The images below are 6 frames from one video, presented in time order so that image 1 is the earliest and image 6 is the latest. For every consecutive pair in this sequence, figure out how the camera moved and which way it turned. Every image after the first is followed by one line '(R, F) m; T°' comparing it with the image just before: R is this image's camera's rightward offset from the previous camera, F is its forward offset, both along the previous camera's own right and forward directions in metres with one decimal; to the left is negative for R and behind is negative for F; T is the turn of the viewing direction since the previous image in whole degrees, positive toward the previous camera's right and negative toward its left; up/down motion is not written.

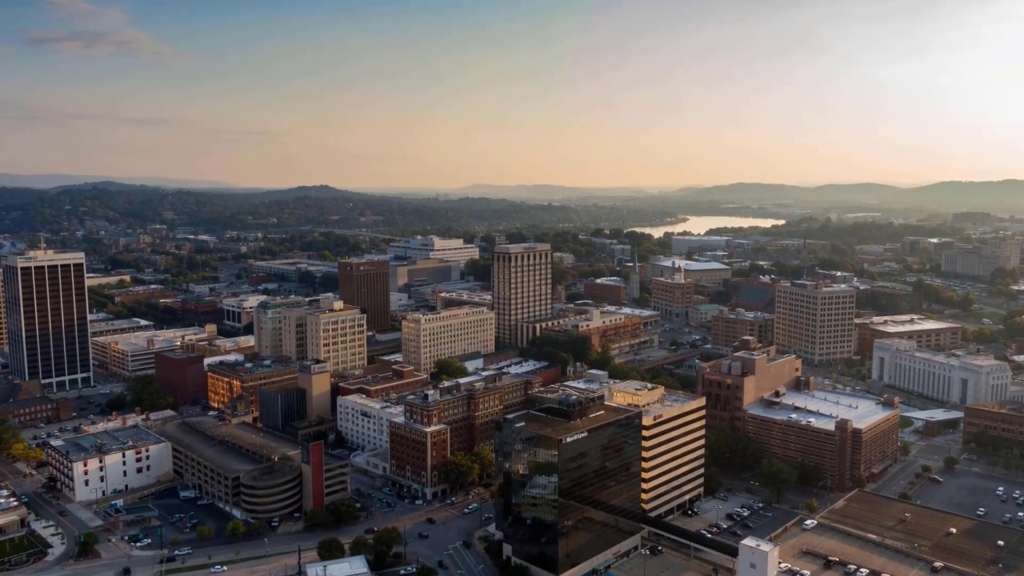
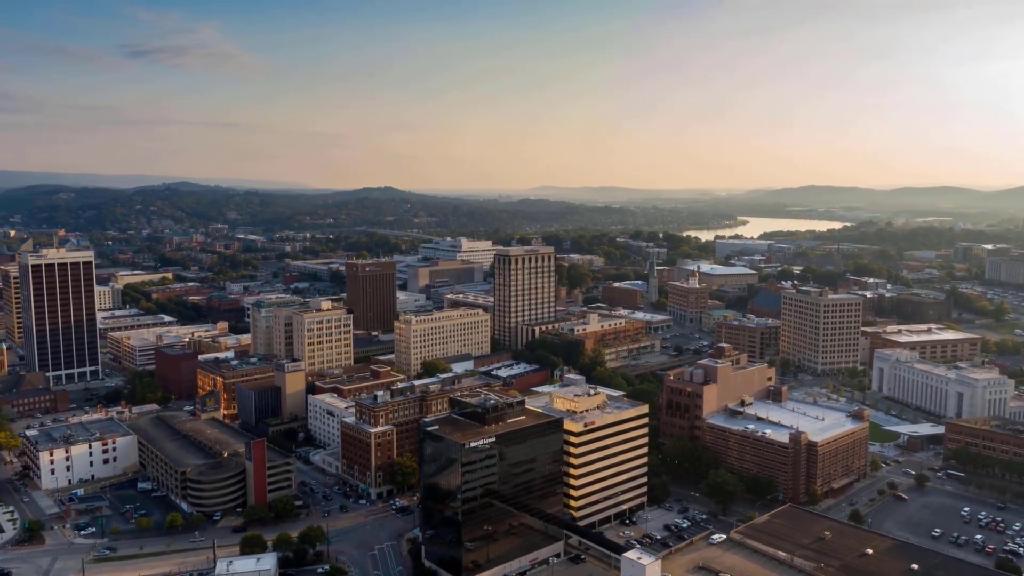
(+6.8, +0.4) m; -5°
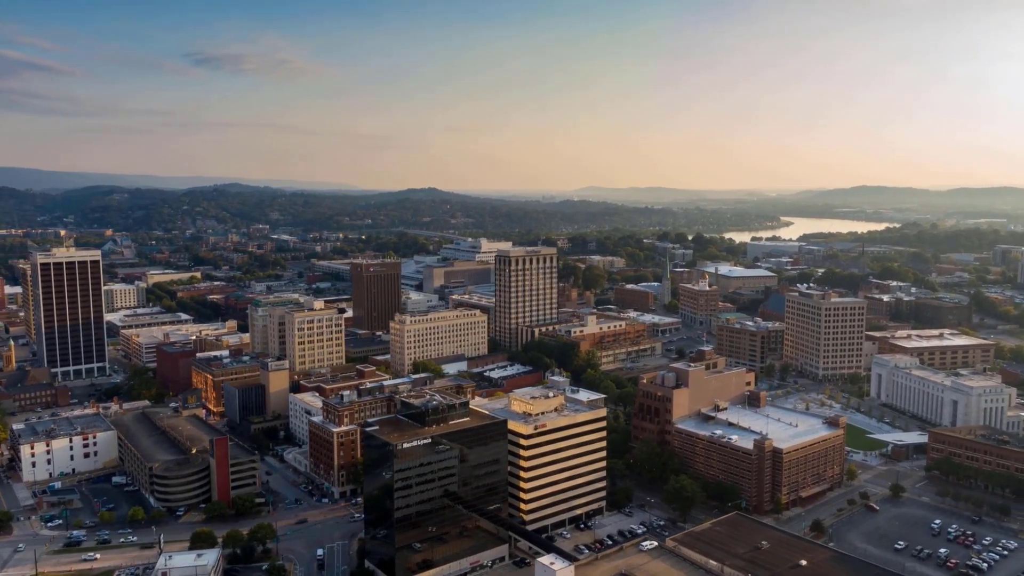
(+4.8, +0.3) m; -3°
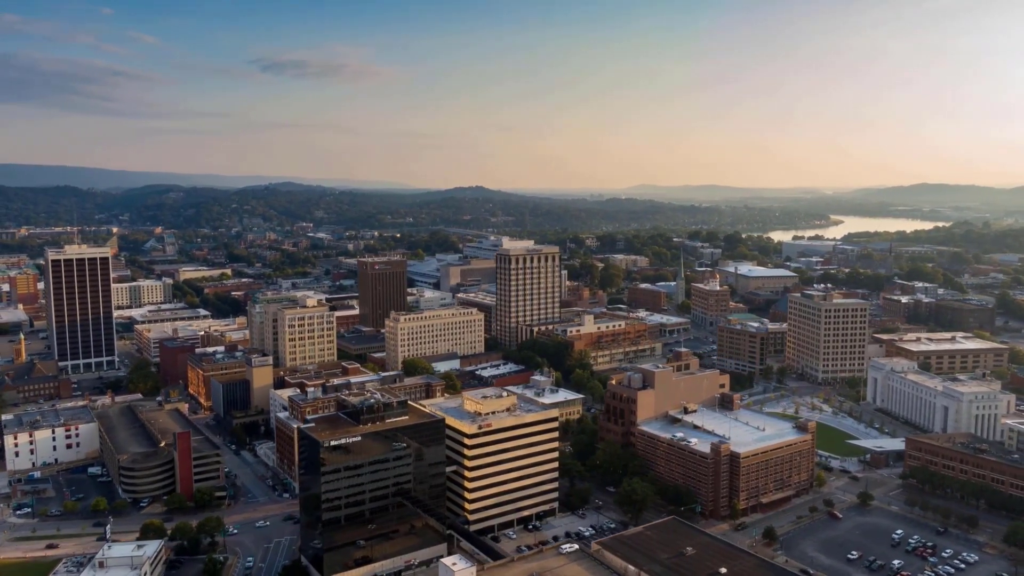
(+5.2, +0.3) m; -4°
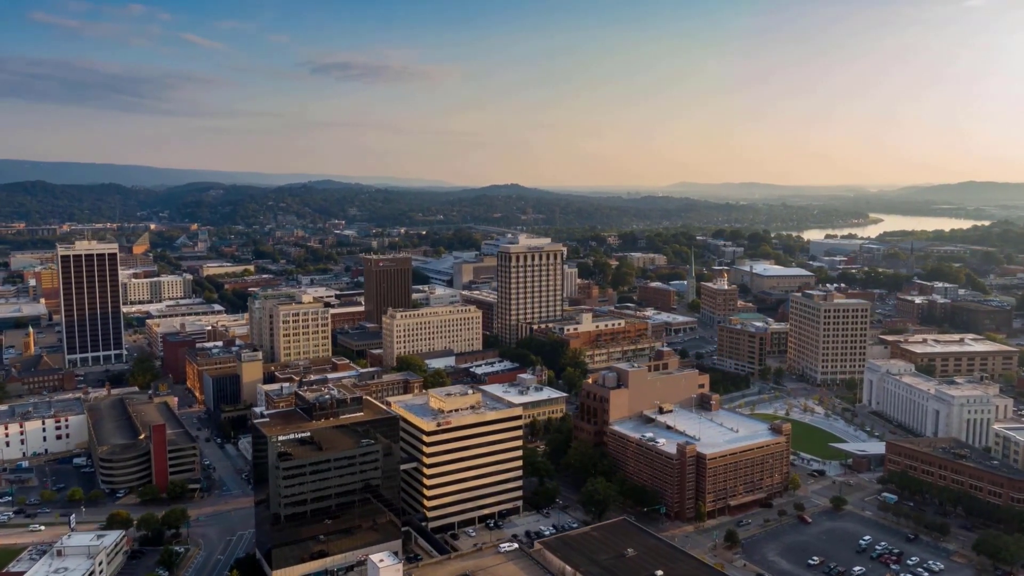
(+3.9, +0.2) m; -3°
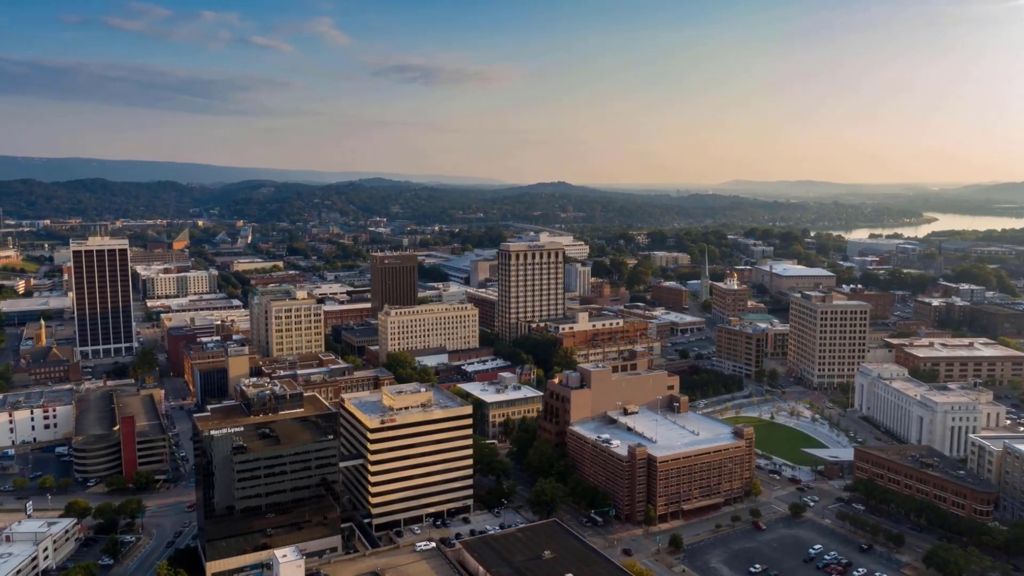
(+5.2, +0.4) m; -4°
